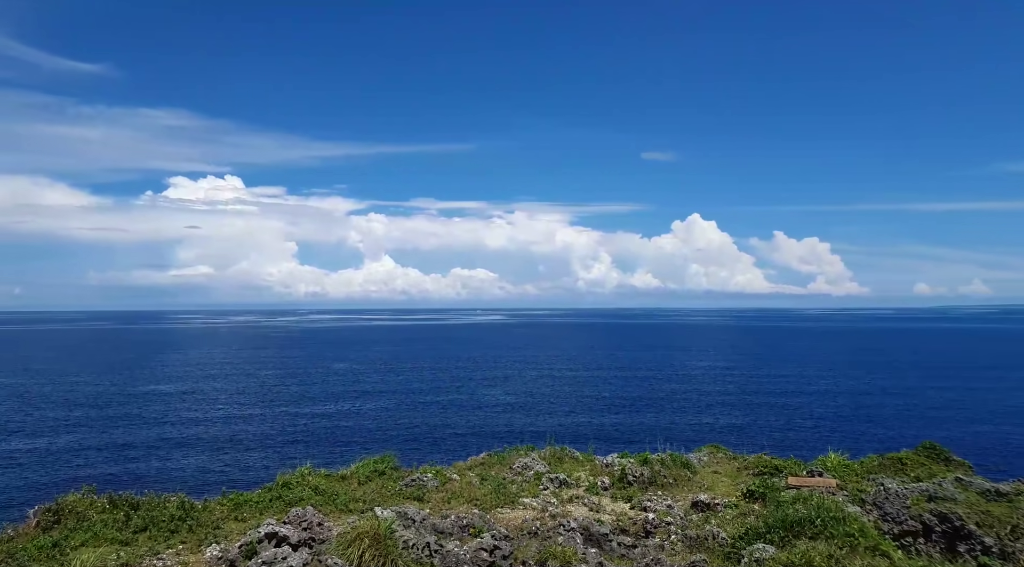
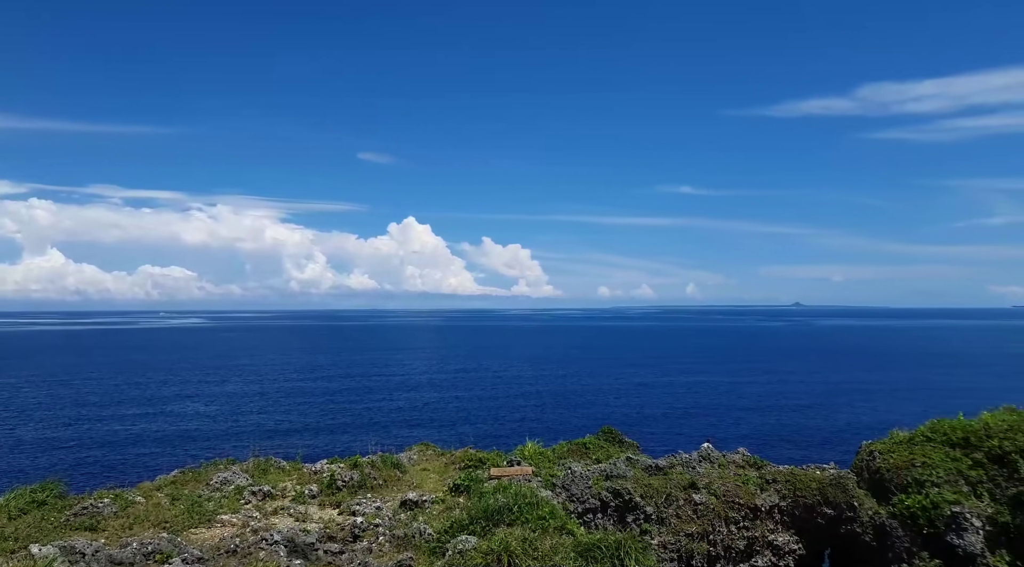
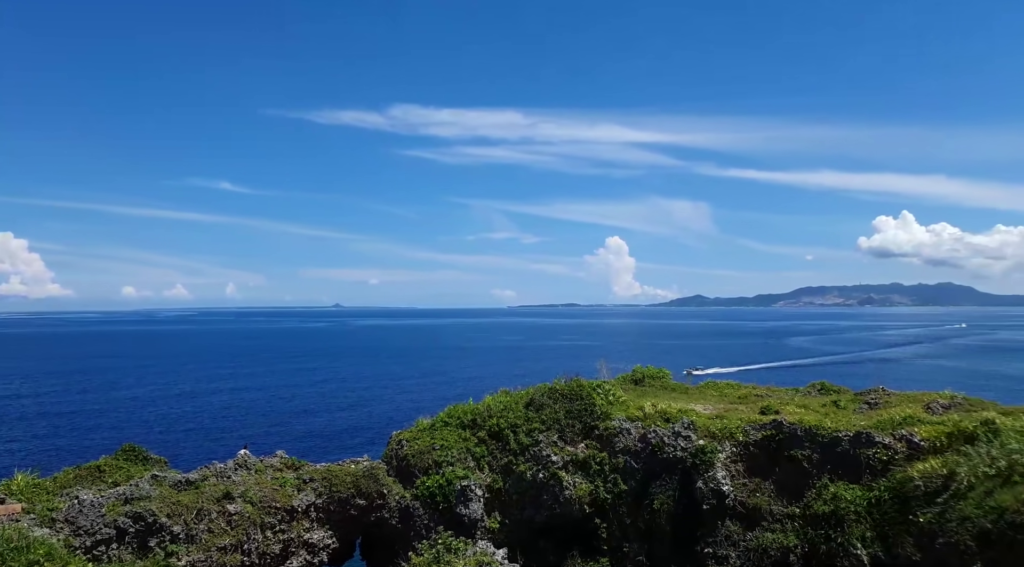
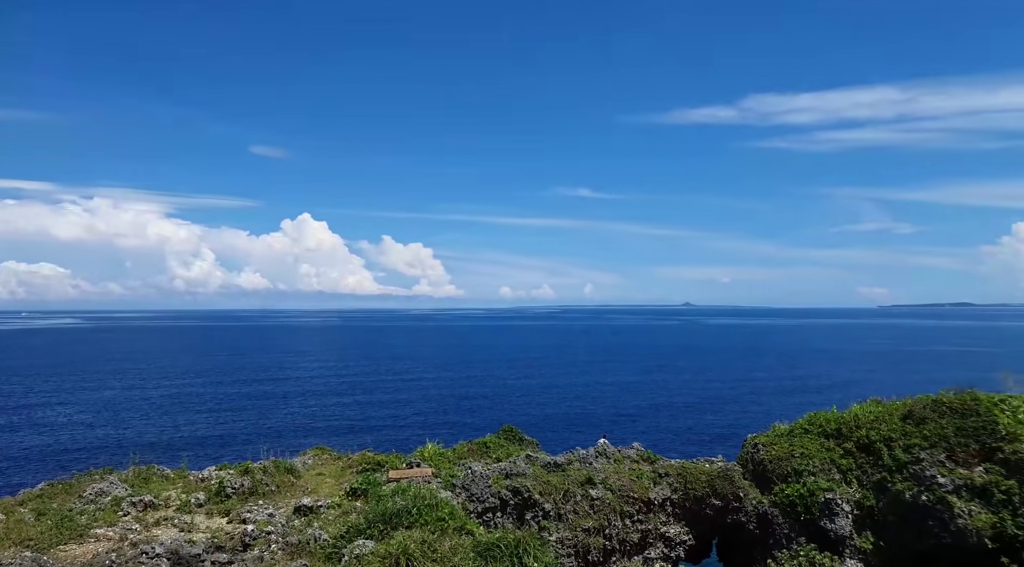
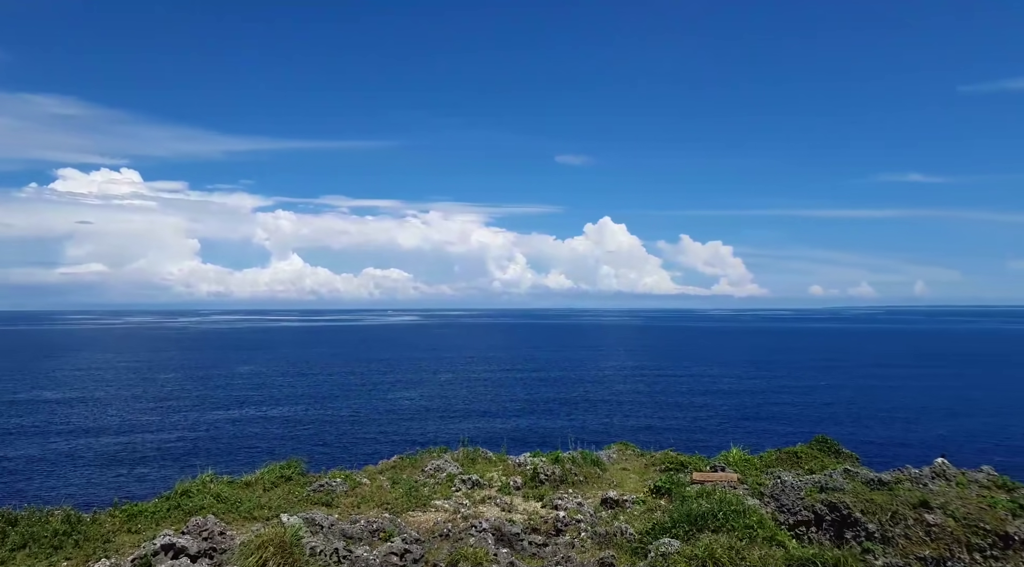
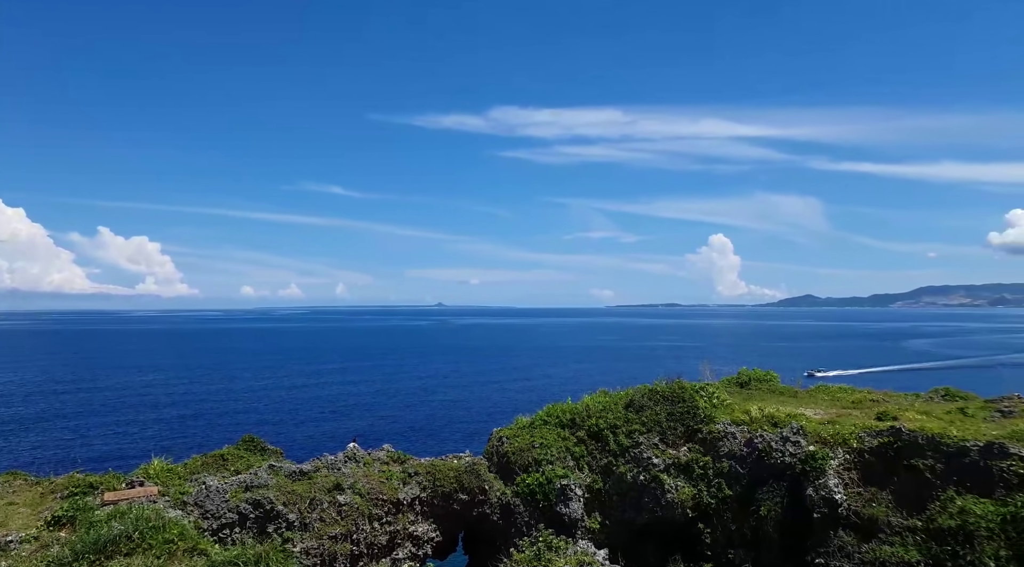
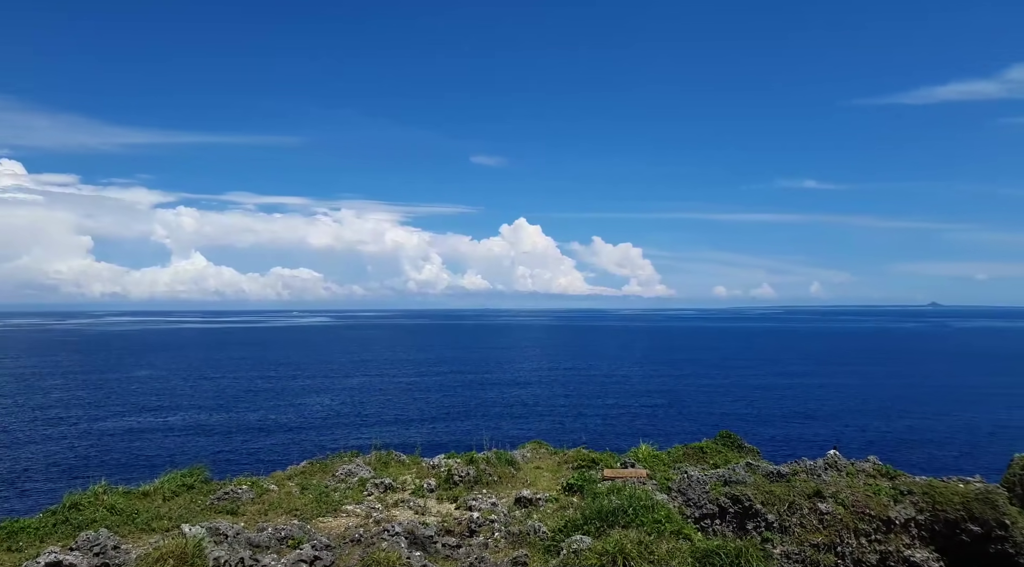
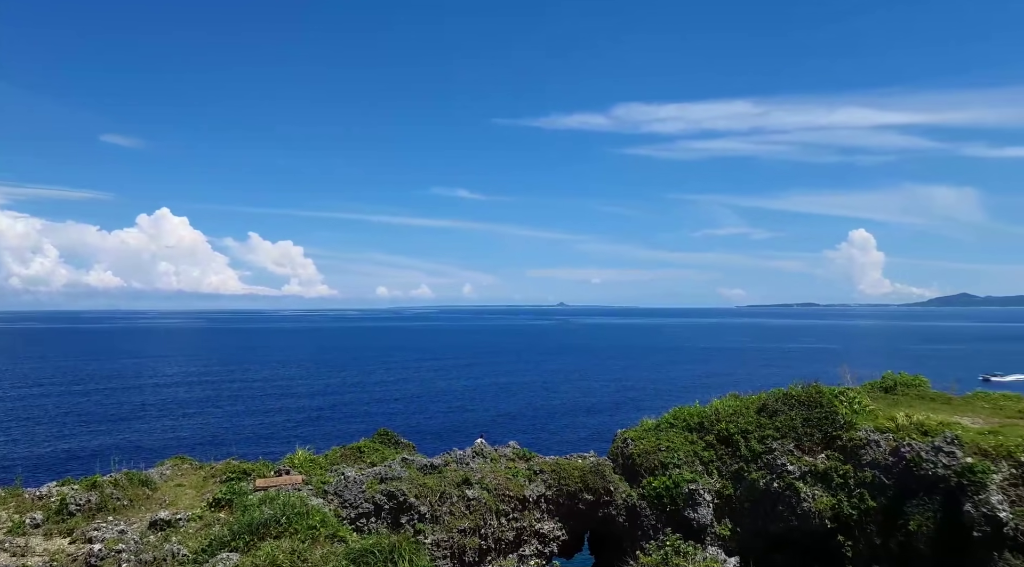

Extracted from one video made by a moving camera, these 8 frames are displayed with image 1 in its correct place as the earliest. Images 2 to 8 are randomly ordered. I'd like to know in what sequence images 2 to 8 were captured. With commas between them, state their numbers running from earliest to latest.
5, 7, 2, 4, 8, 6, 3
